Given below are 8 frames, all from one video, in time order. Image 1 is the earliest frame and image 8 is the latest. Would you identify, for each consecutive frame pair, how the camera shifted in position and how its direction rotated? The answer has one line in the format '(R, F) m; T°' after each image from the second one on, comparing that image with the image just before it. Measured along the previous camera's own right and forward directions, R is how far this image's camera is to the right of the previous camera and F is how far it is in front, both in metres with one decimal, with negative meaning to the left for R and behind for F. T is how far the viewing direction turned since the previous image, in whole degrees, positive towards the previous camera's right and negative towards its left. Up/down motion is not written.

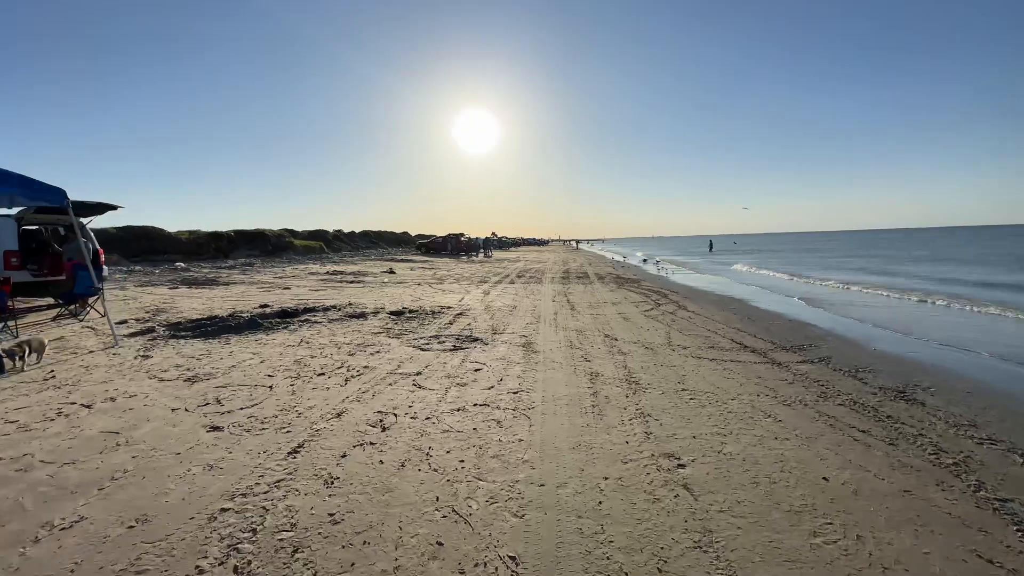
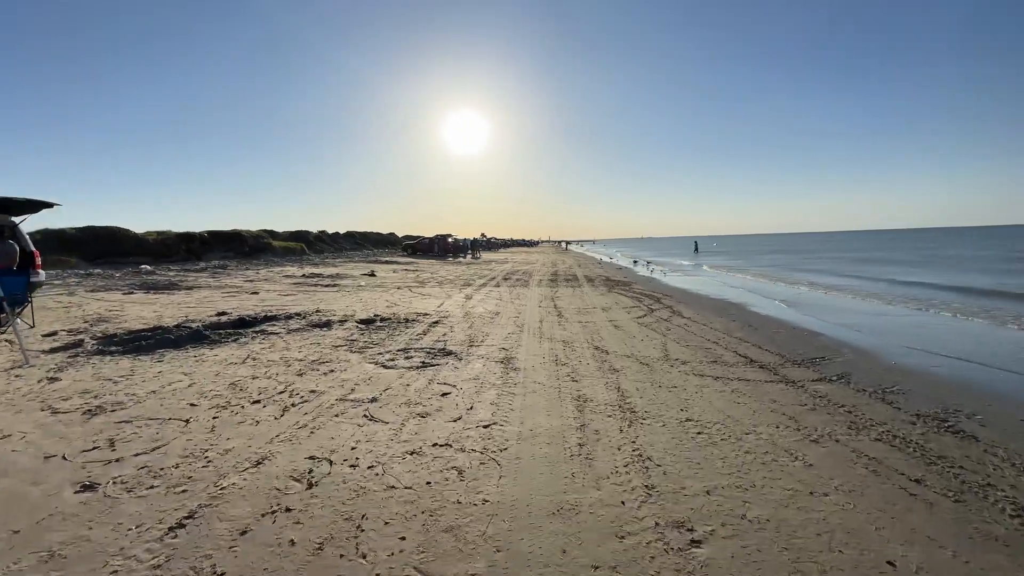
(+0.2, +1.0) m; +1°
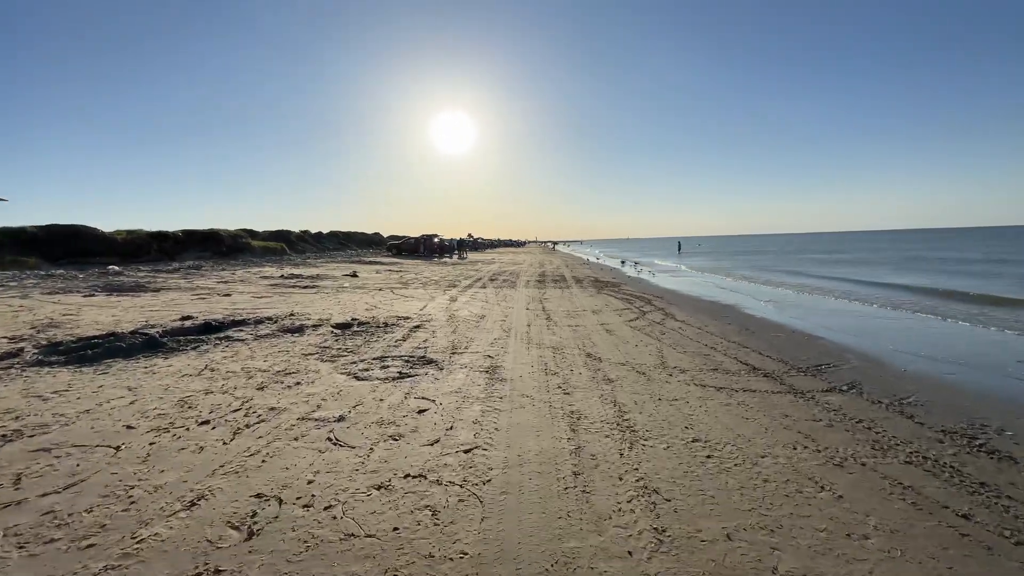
(0.0, +0.6) m; +2°
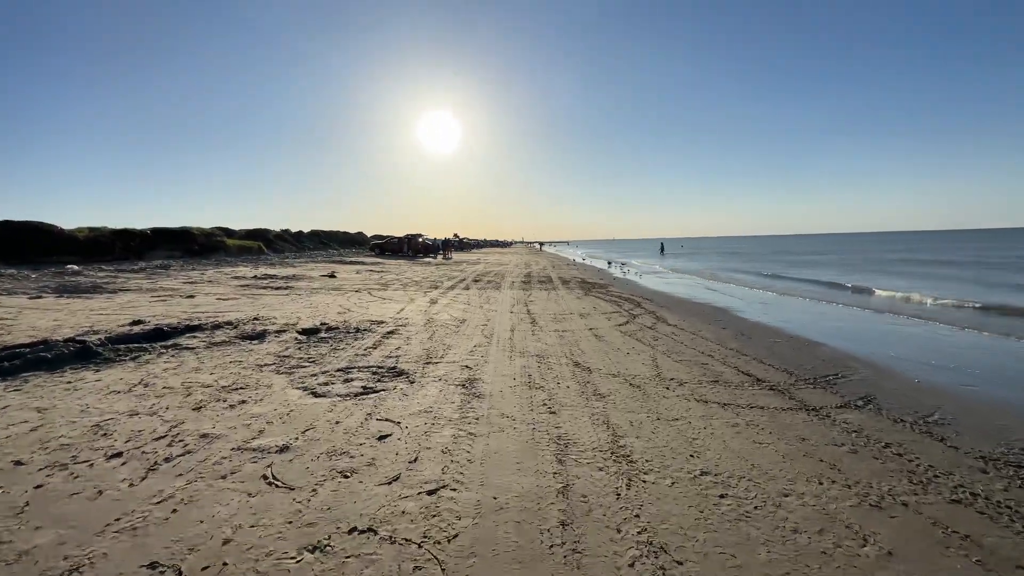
(+0.1, +0.8) m; +2°
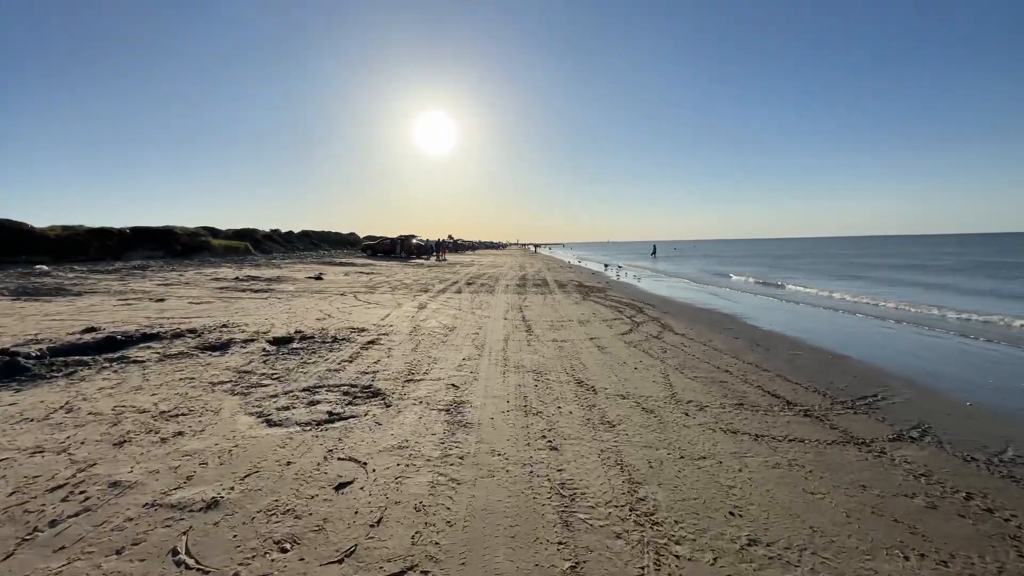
(0.0, +0.9) m; +1°
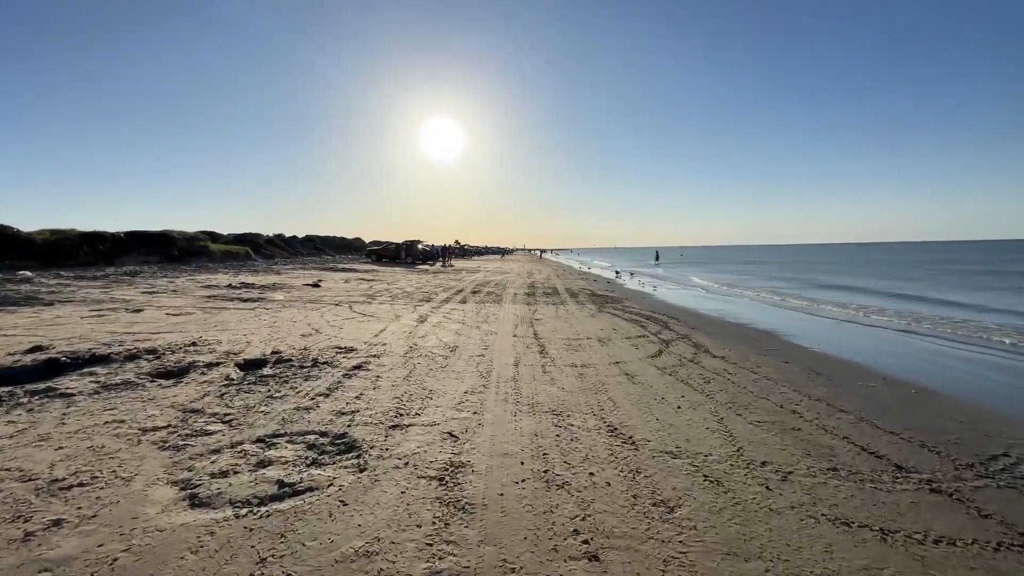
(-0.1, +1.4) m; -1°
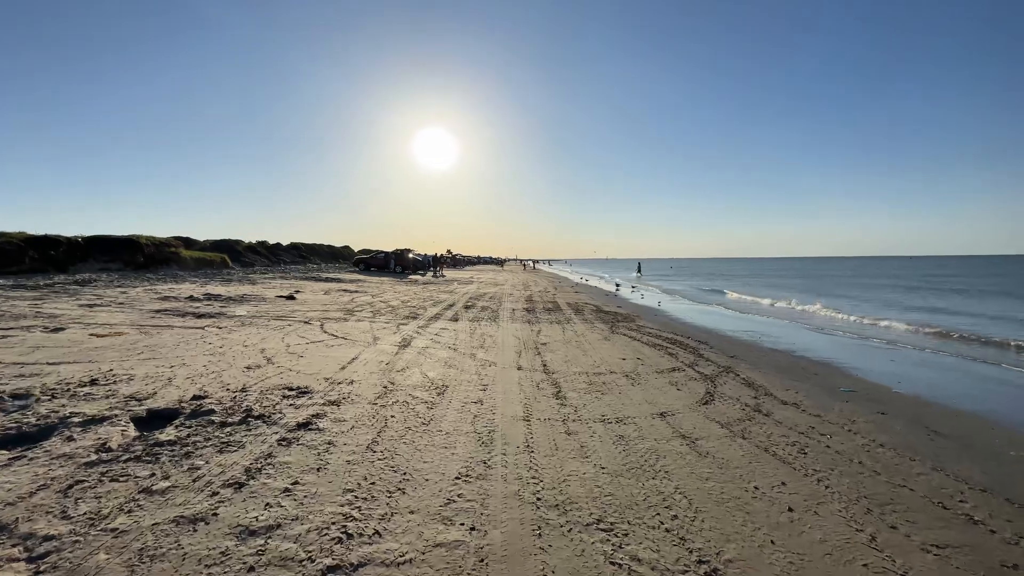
(-0.2, +2.1) m; +1°
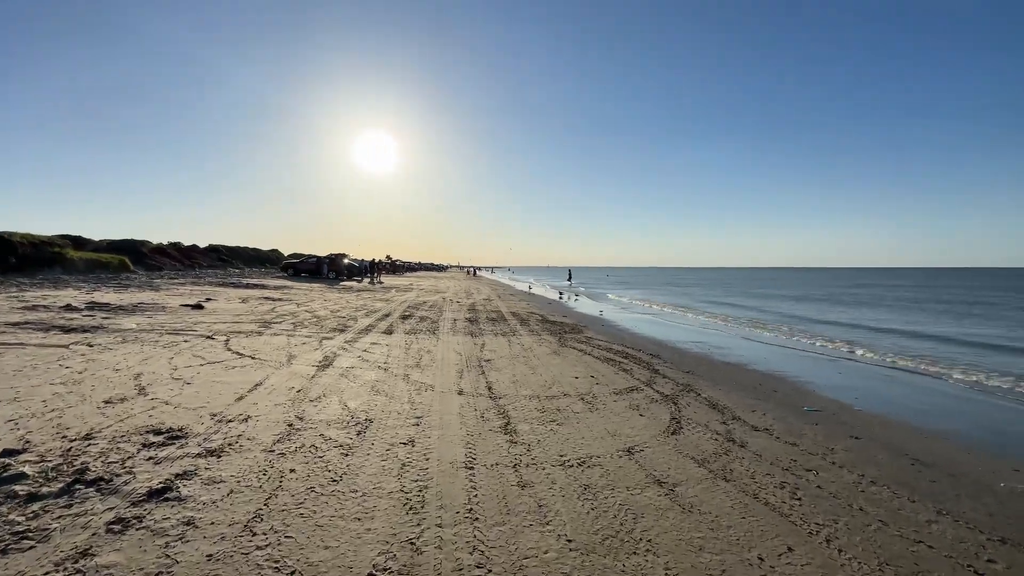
(0.0, +1.1) m; +7°
